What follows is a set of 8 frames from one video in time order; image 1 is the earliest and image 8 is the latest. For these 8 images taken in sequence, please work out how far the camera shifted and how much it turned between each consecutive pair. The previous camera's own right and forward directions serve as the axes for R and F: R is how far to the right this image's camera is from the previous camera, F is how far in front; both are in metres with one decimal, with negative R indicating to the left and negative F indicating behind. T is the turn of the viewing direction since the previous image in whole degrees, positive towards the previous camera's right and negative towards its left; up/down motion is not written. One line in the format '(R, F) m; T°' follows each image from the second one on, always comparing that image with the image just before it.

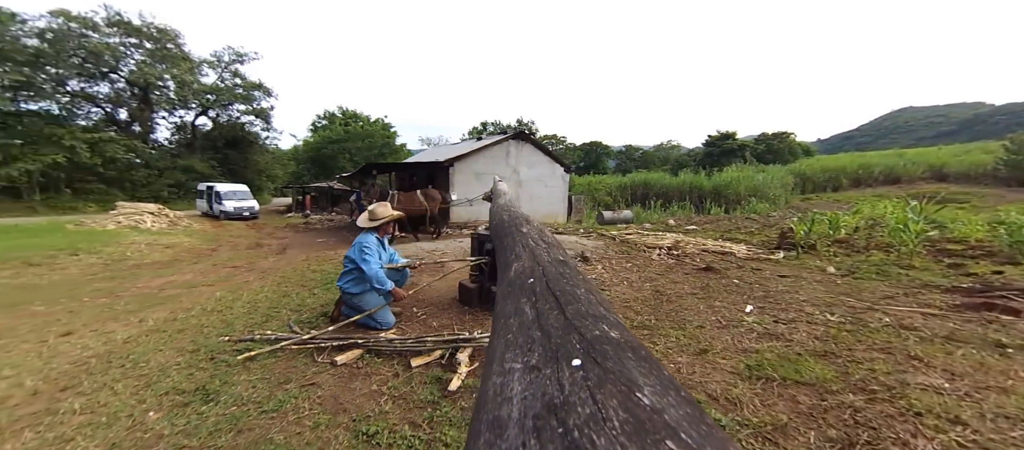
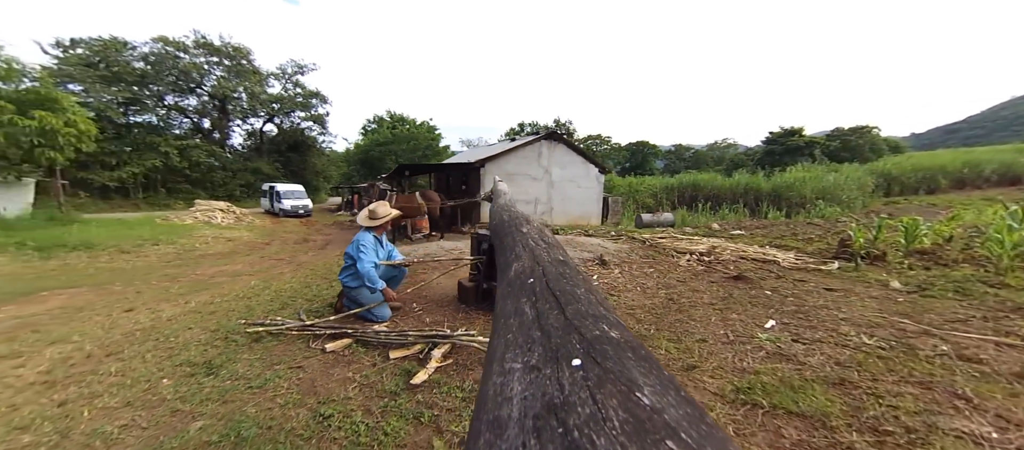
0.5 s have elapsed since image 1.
(+0.4, 0.0) m; -8°
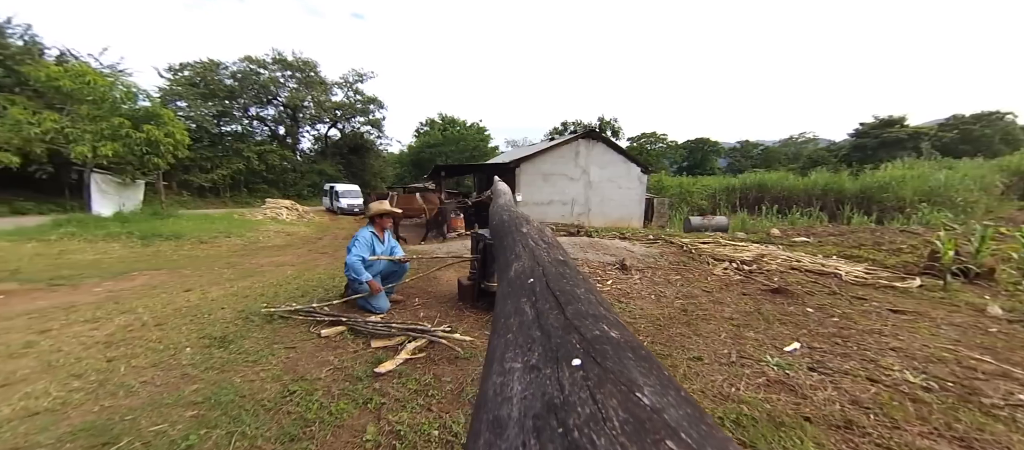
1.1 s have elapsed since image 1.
(+0.5, 0.0) m; -9°
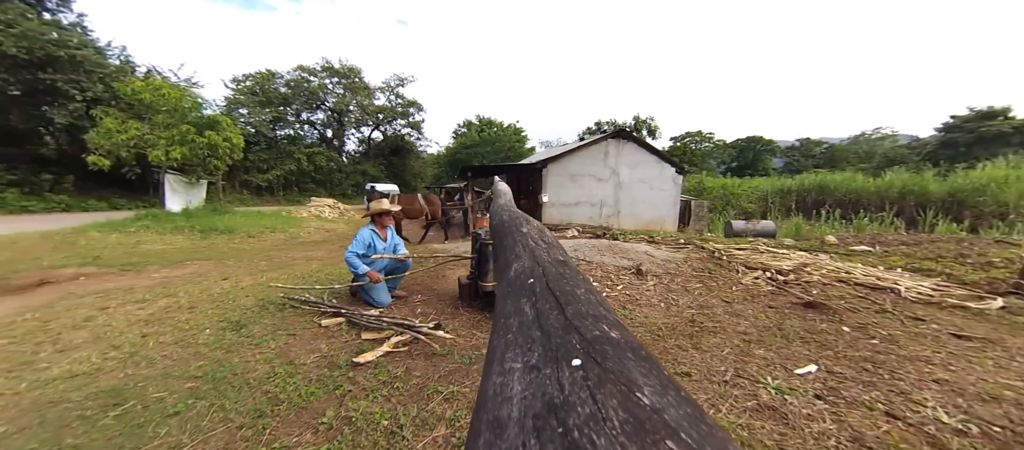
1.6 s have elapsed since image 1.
(+0.4, 0.0) m; -7°
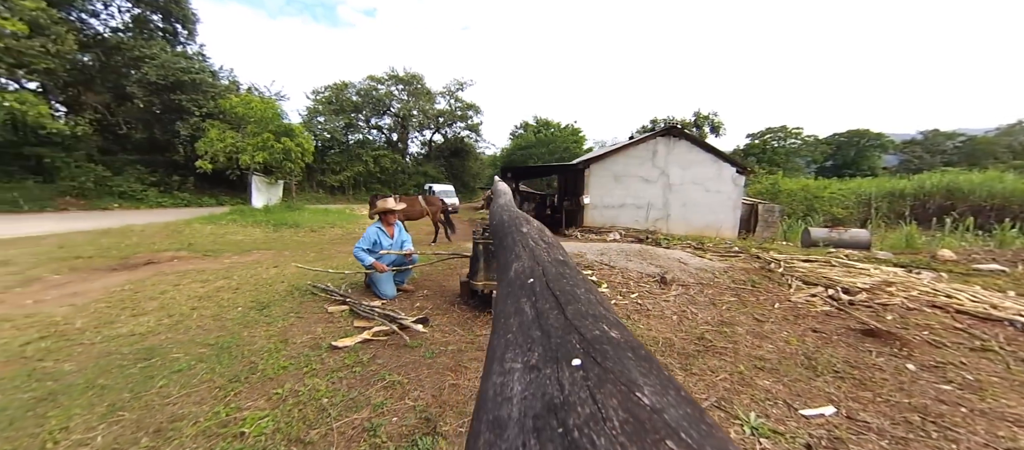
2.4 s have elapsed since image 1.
(+0.7, 0.0) m; -11°
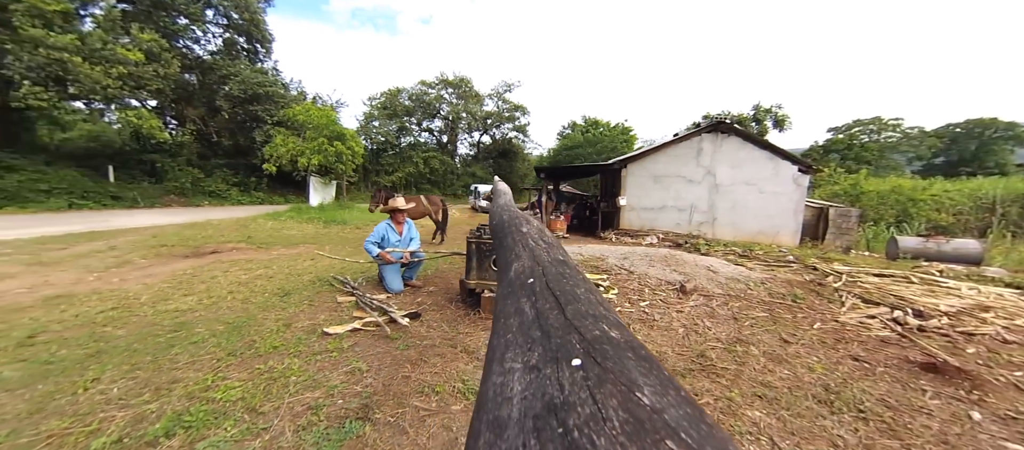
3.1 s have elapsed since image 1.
(+0.6, 0.0) m; -9°
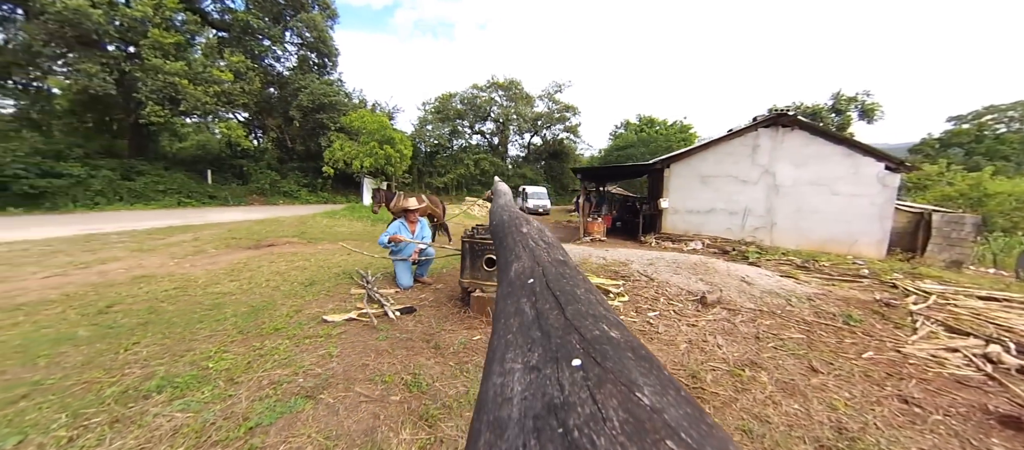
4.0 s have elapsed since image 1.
(+0.6, 0.0) m; -10°
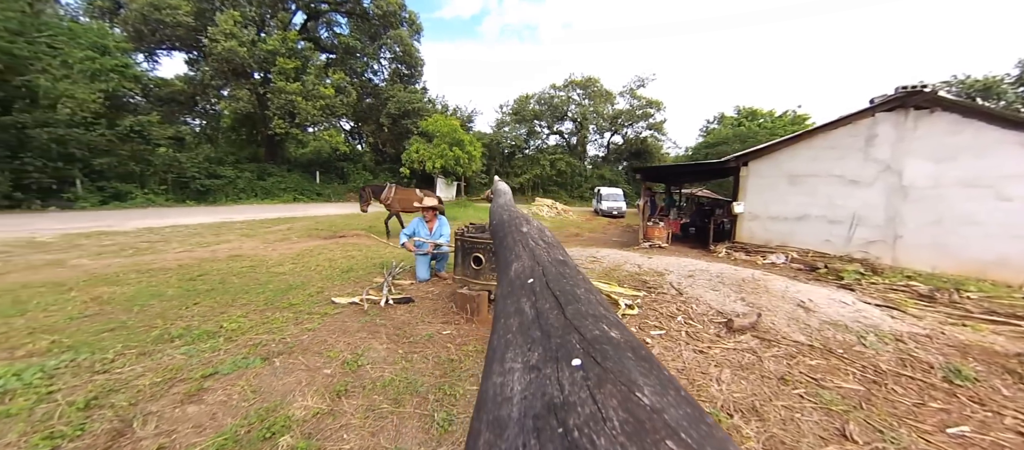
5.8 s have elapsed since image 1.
(+1.0, +0.1) m; -16°
